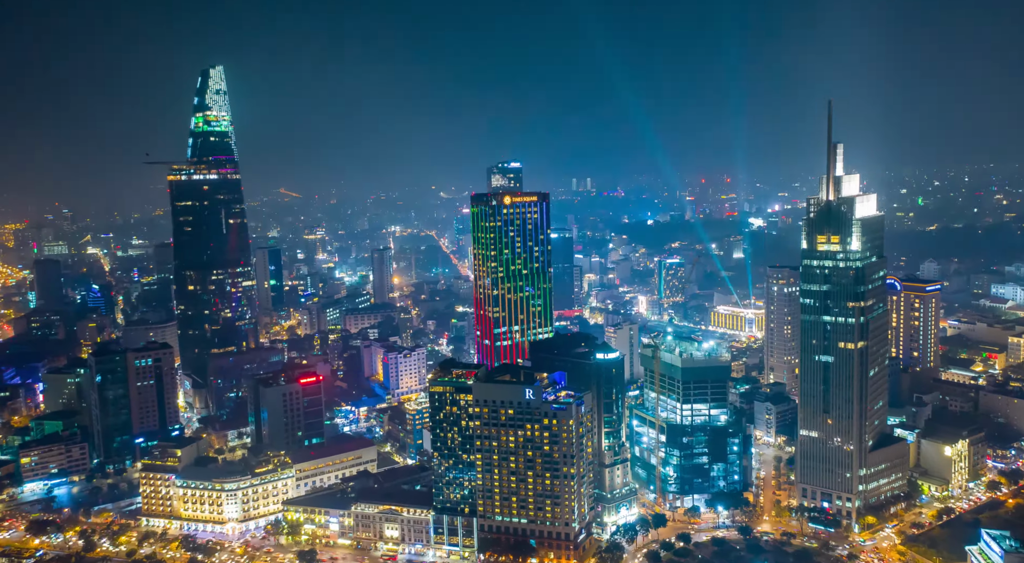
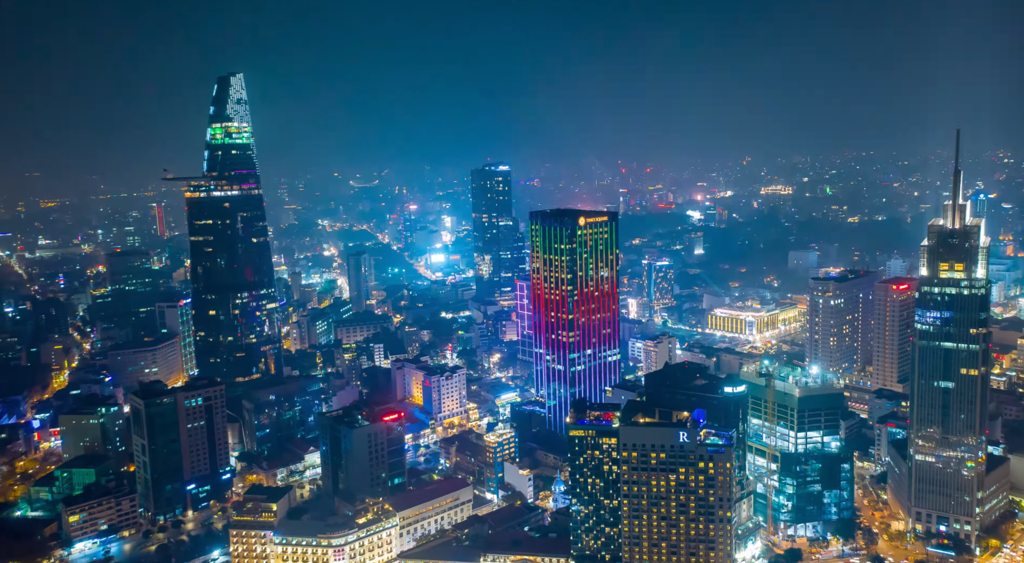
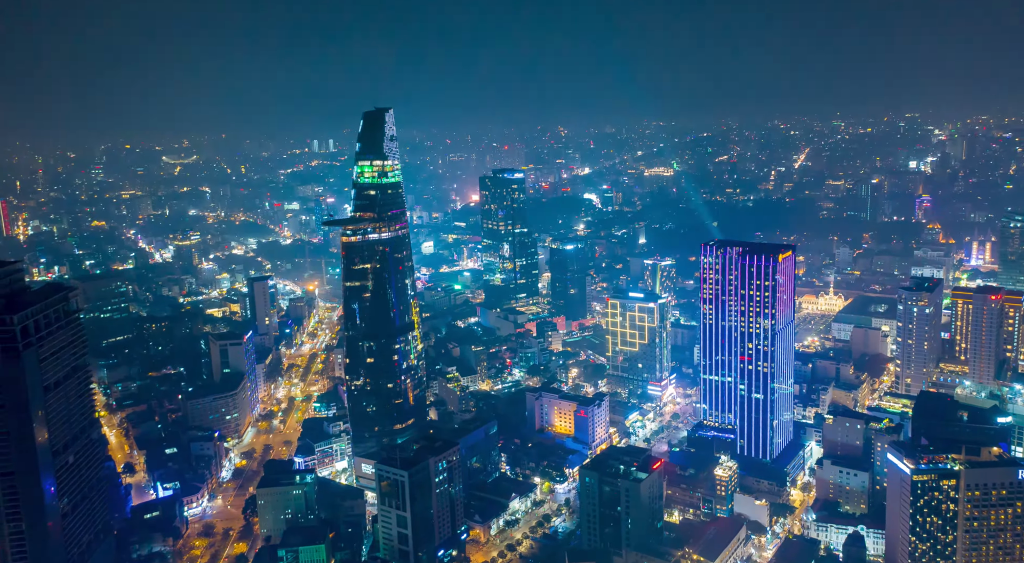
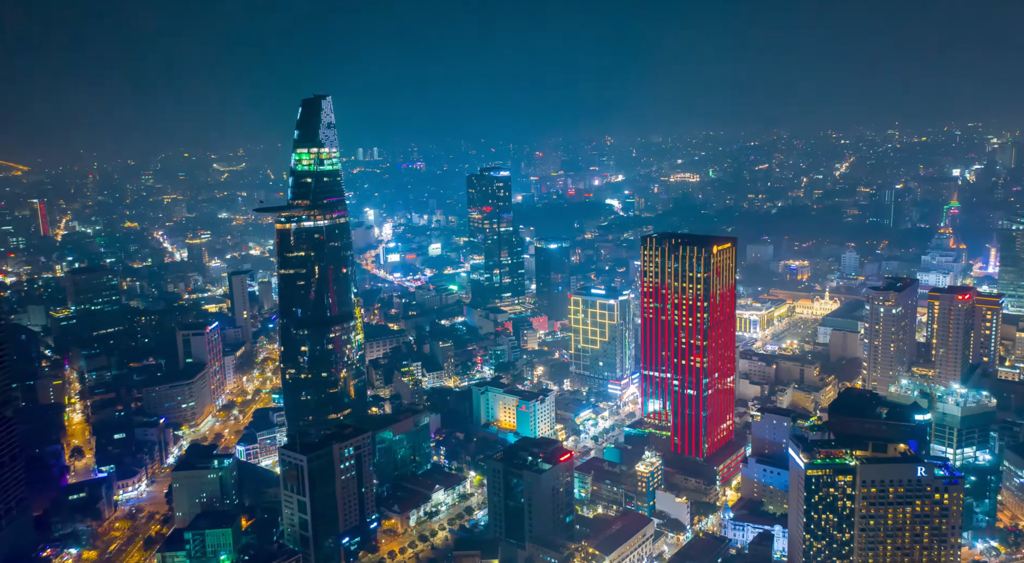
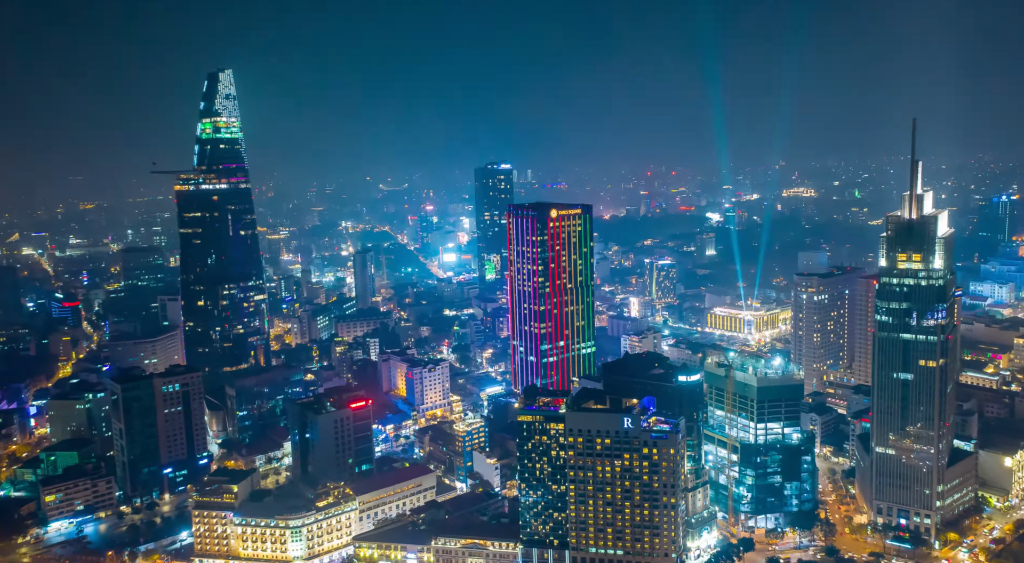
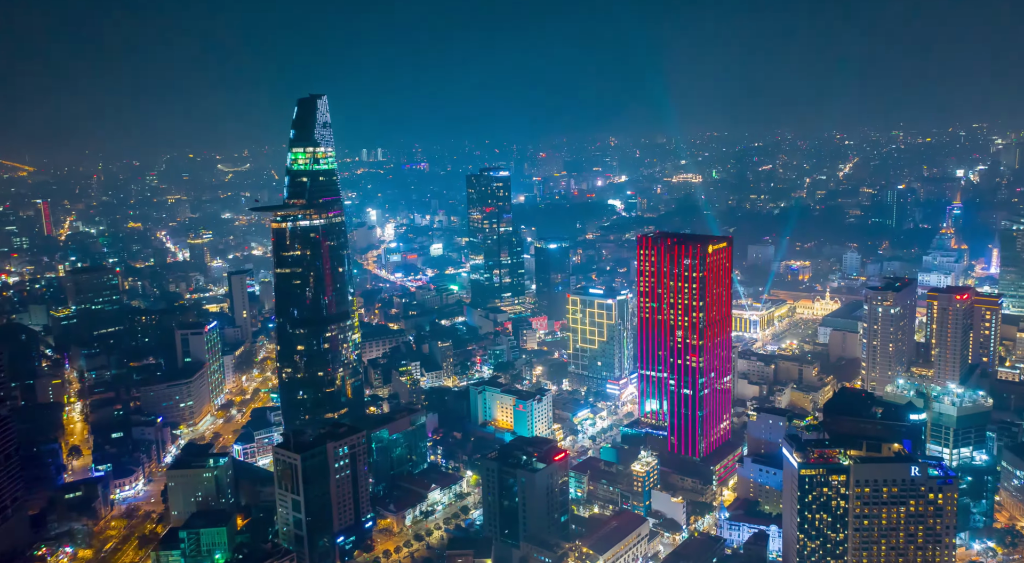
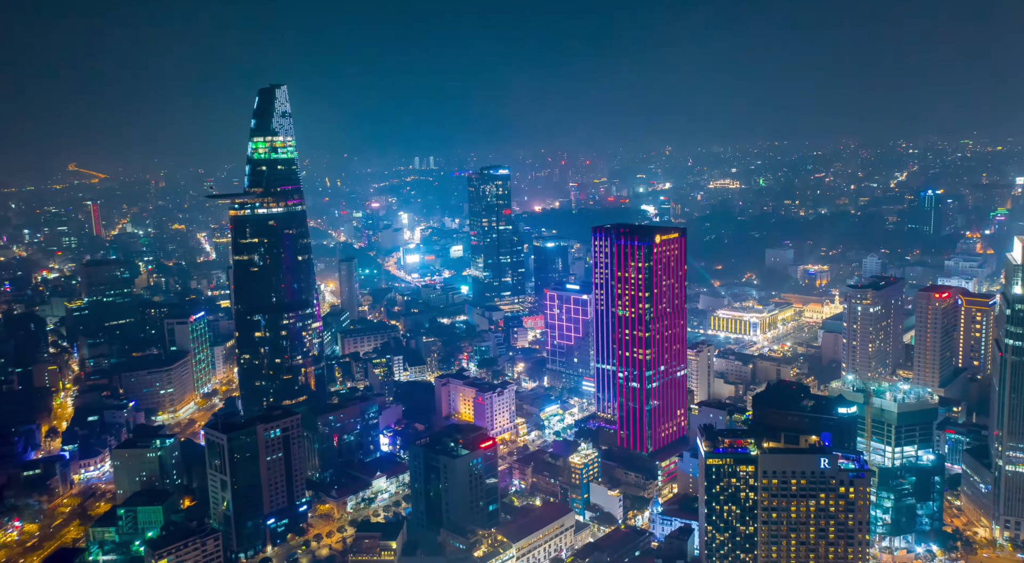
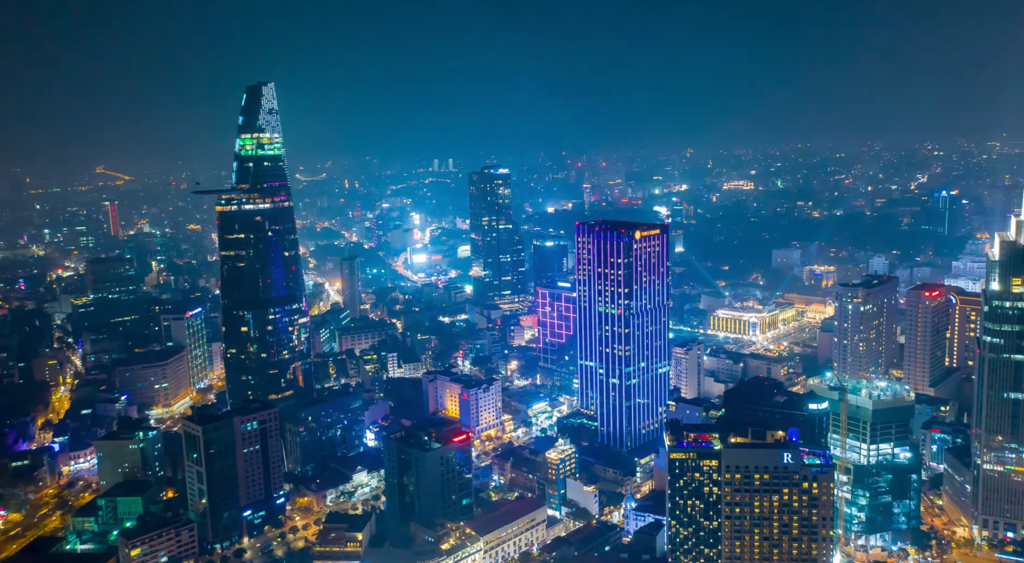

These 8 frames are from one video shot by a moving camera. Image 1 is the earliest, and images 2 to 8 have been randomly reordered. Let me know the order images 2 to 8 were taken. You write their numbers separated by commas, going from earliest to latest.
5, 8, 6, 3, 4, 7, 2
